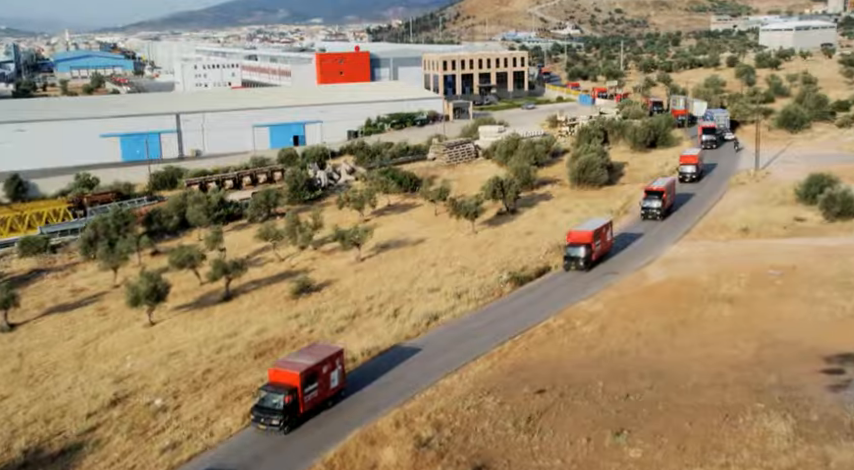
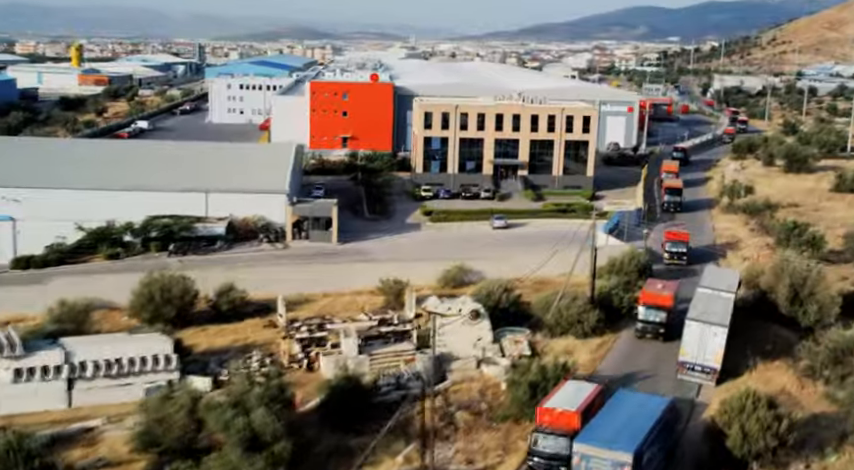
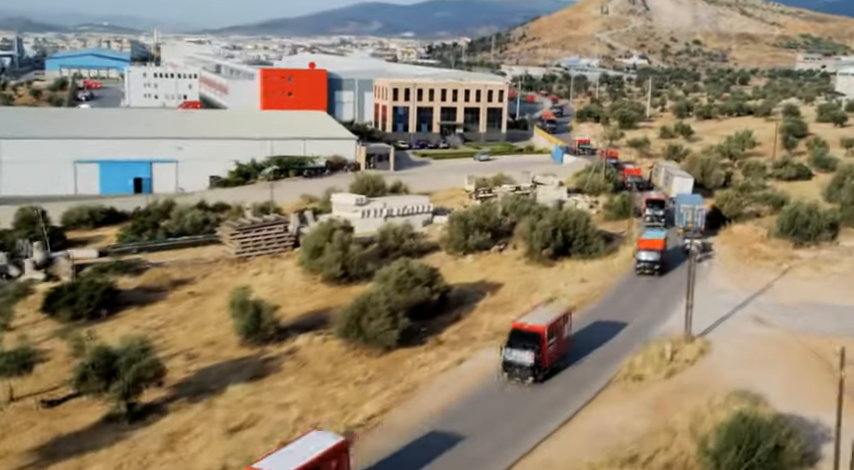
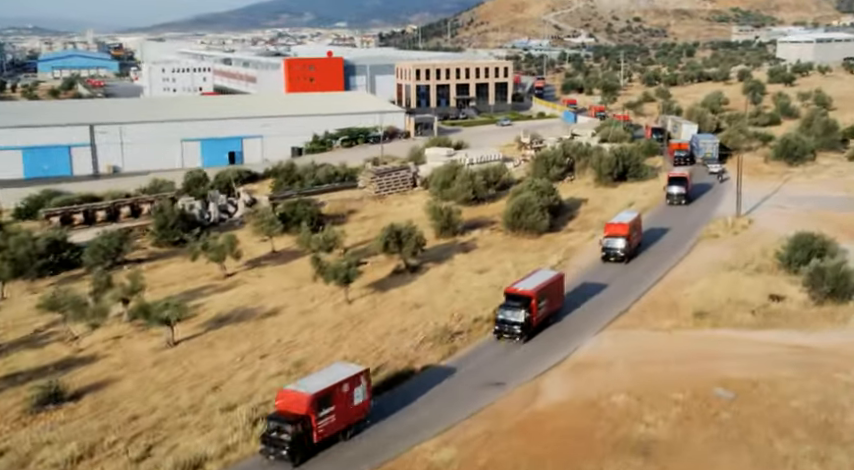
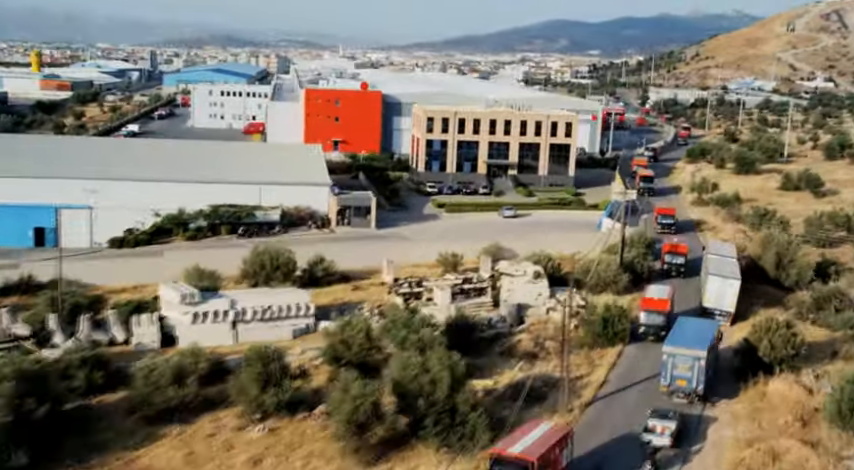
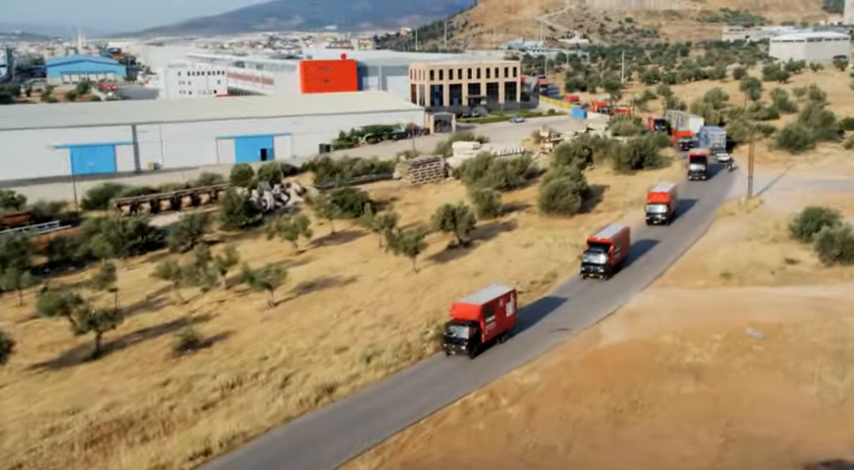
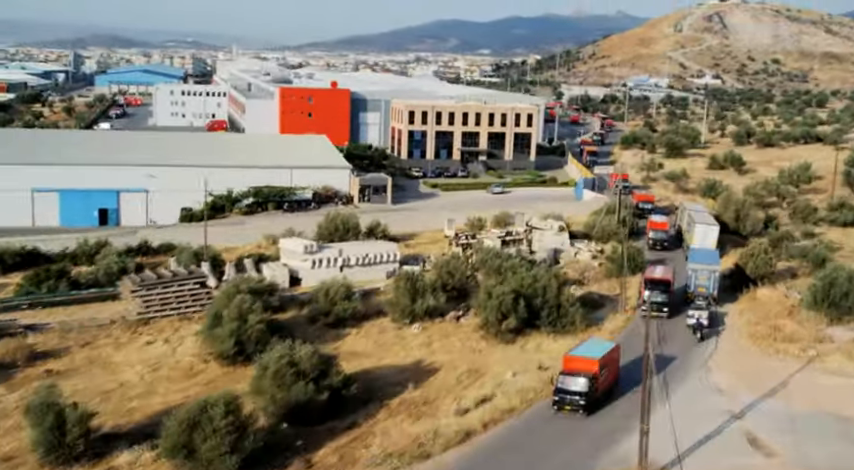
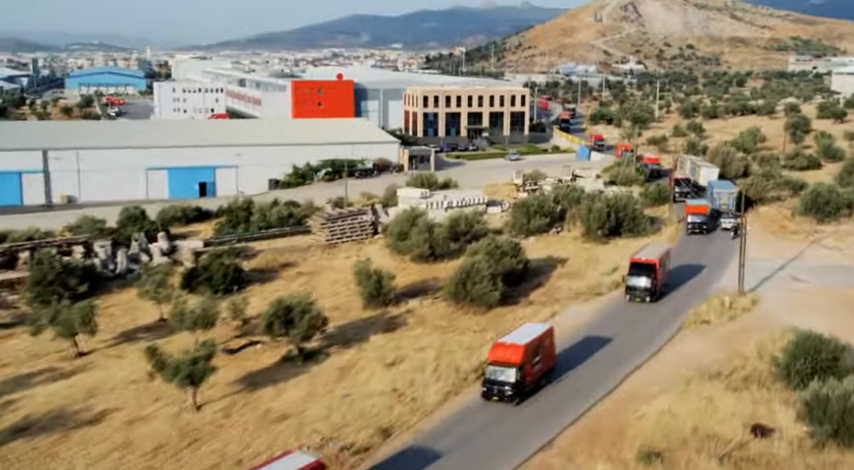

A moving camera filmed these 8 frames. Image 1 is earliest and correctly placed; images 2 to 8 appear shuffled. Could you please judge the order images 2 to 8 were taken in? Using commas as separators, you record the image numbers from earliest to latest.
6, 4, 8, 3, 7, 5, 2
